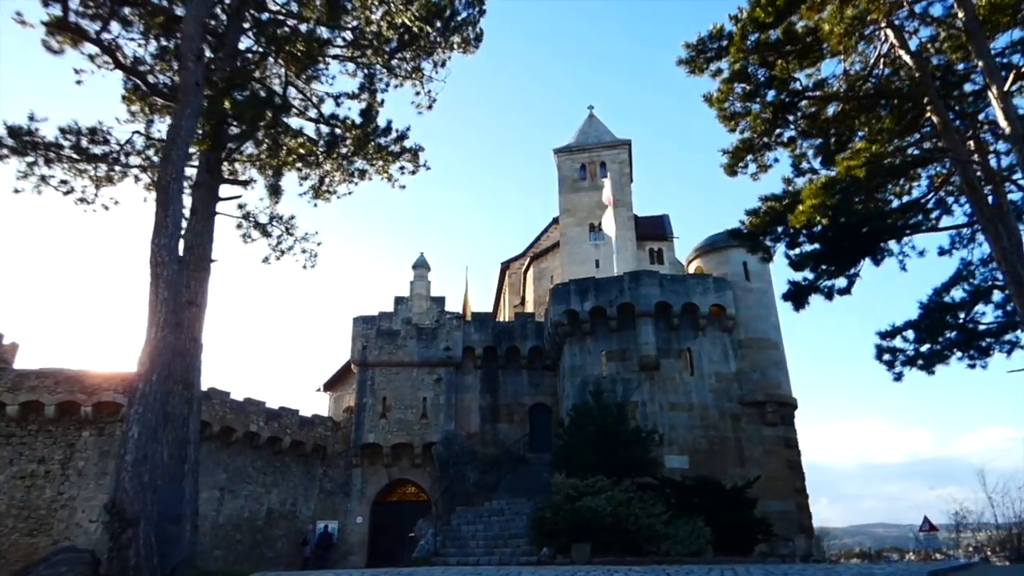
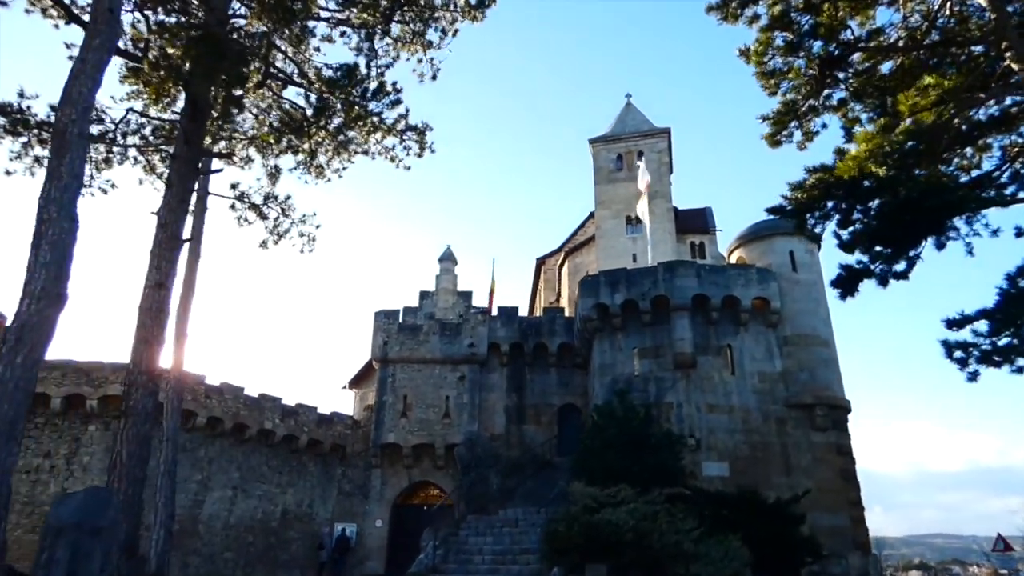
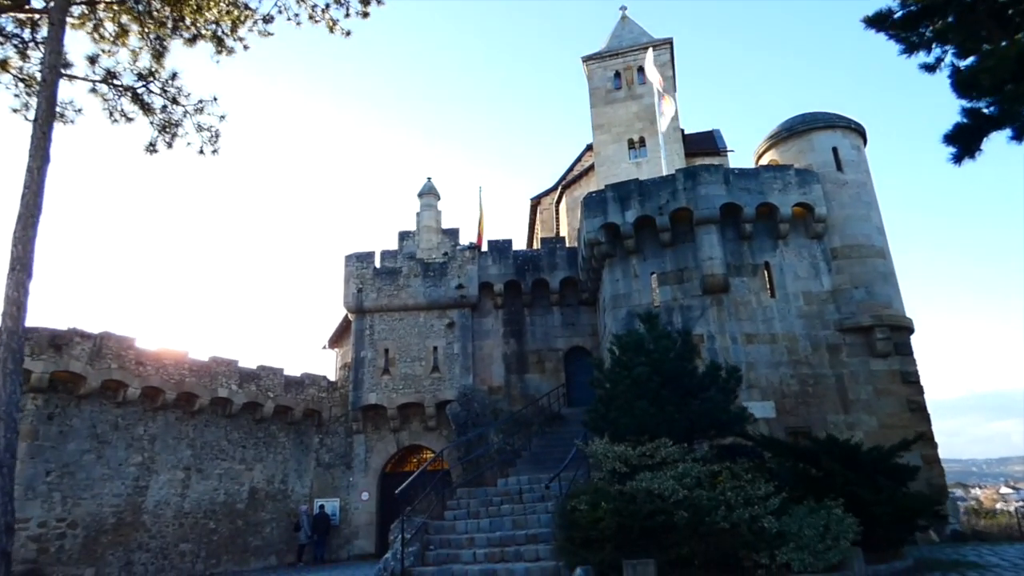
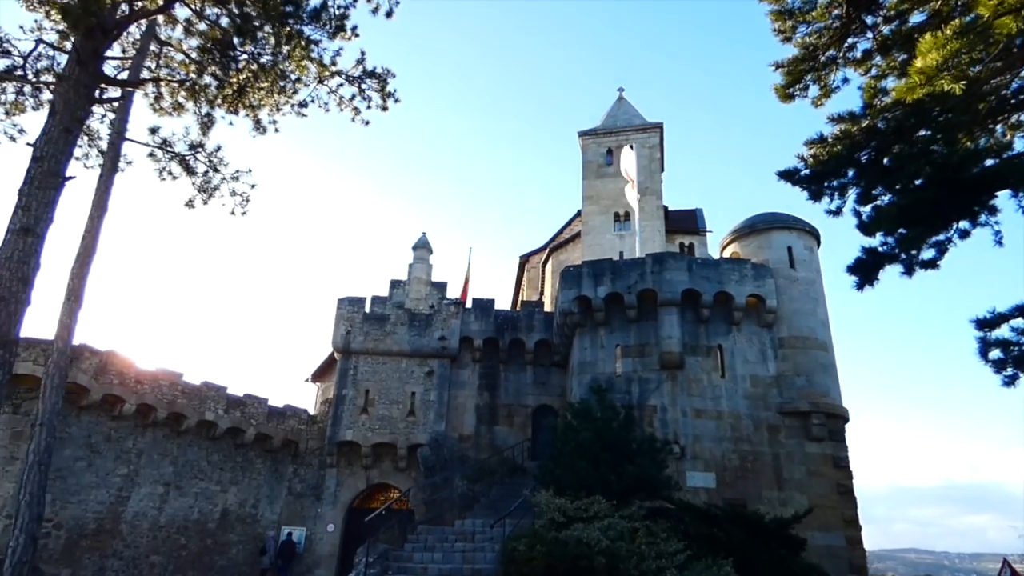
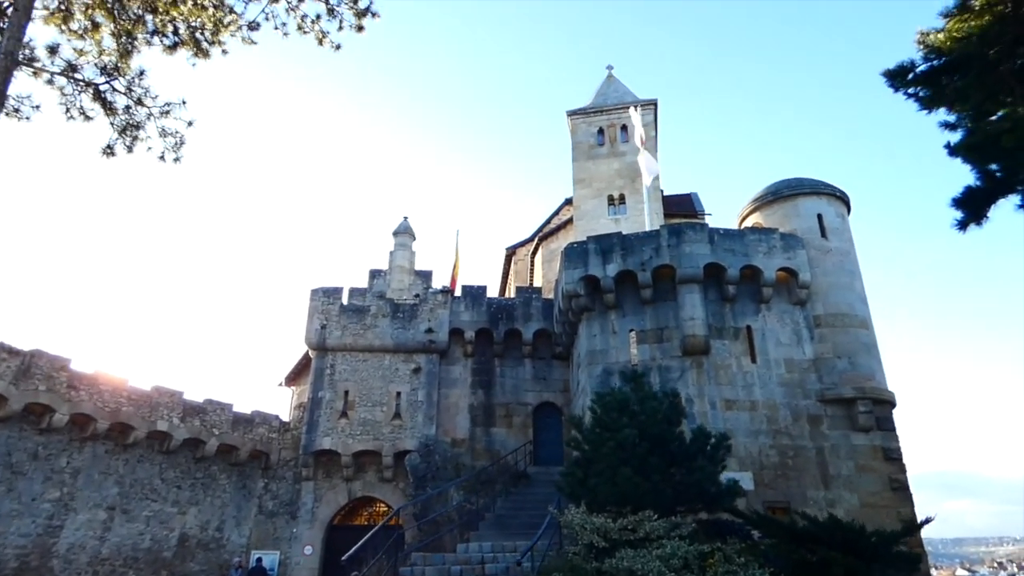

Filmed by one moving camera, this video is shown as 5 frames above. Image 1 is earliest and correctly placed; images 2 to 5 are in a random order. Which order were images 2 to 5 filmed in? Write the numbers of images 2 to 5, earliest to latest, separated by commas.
2, 4, 3, 5
